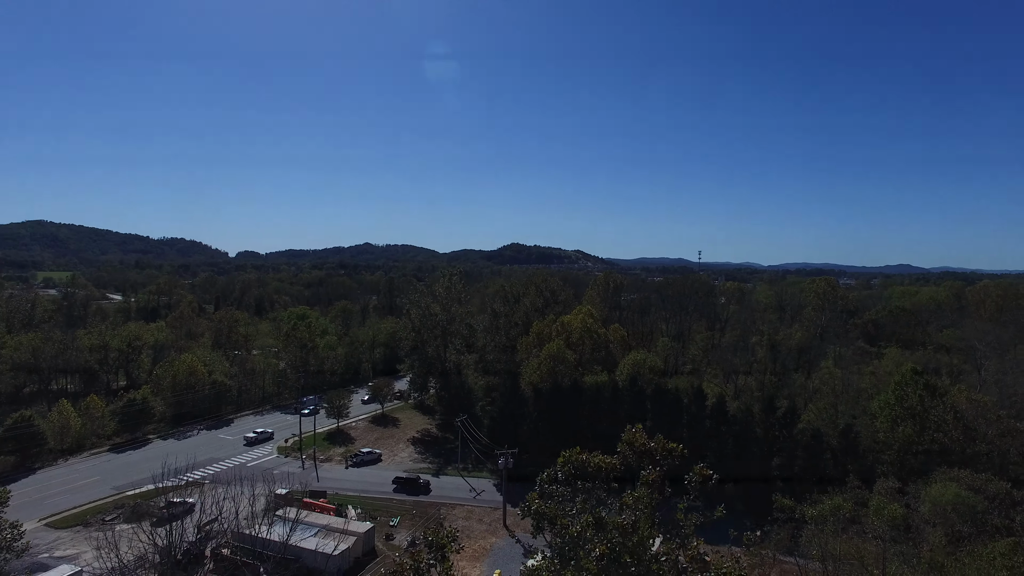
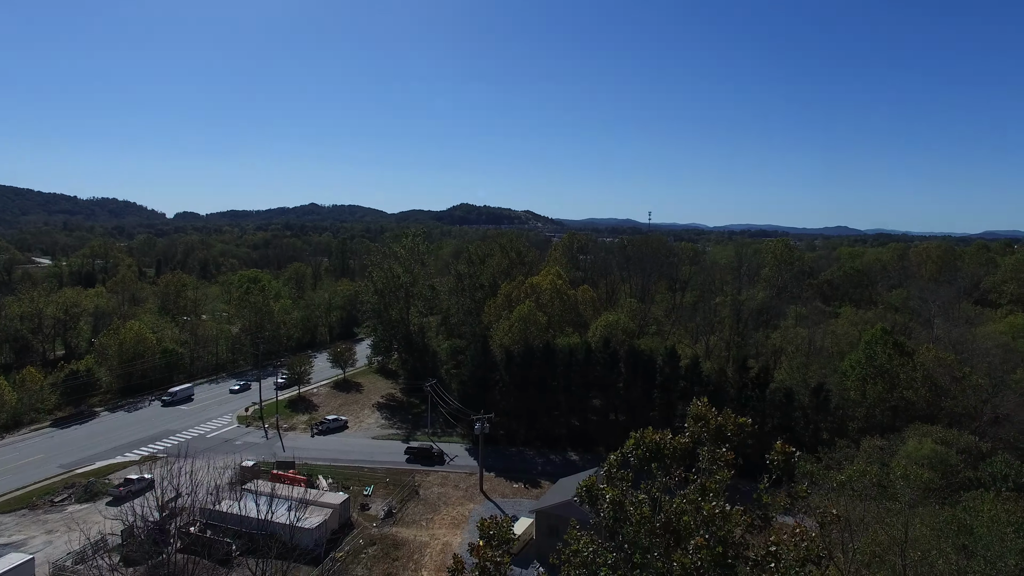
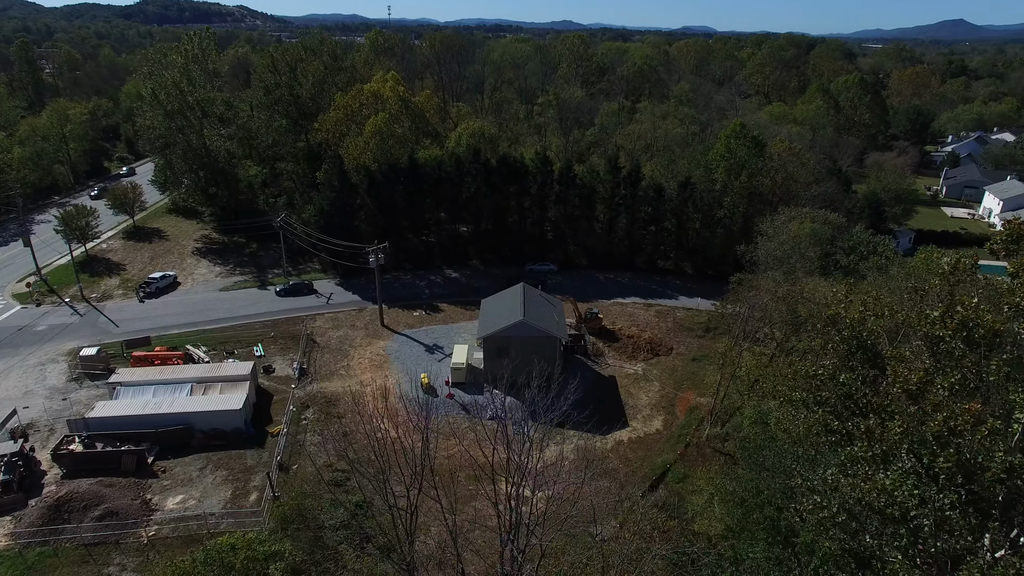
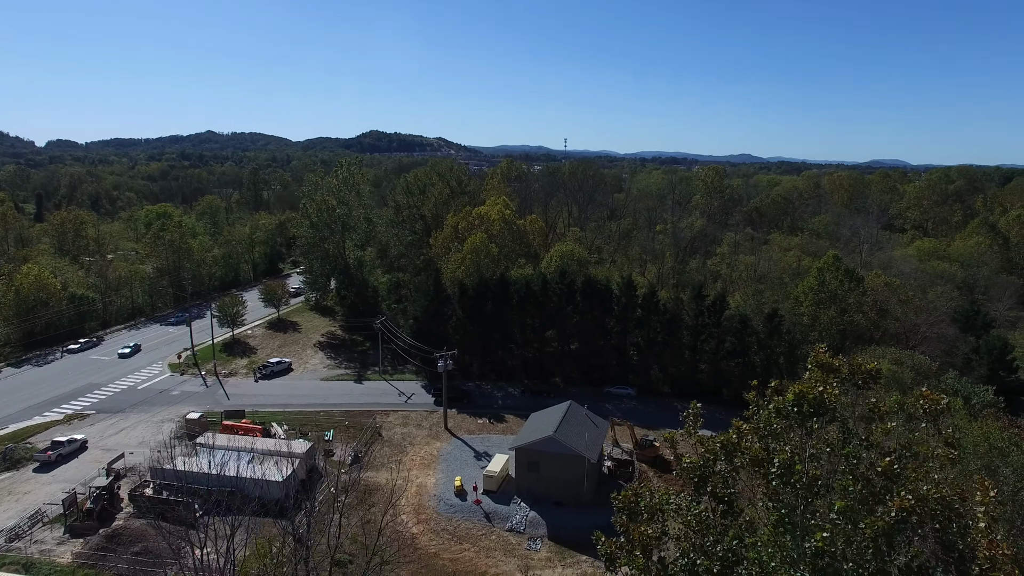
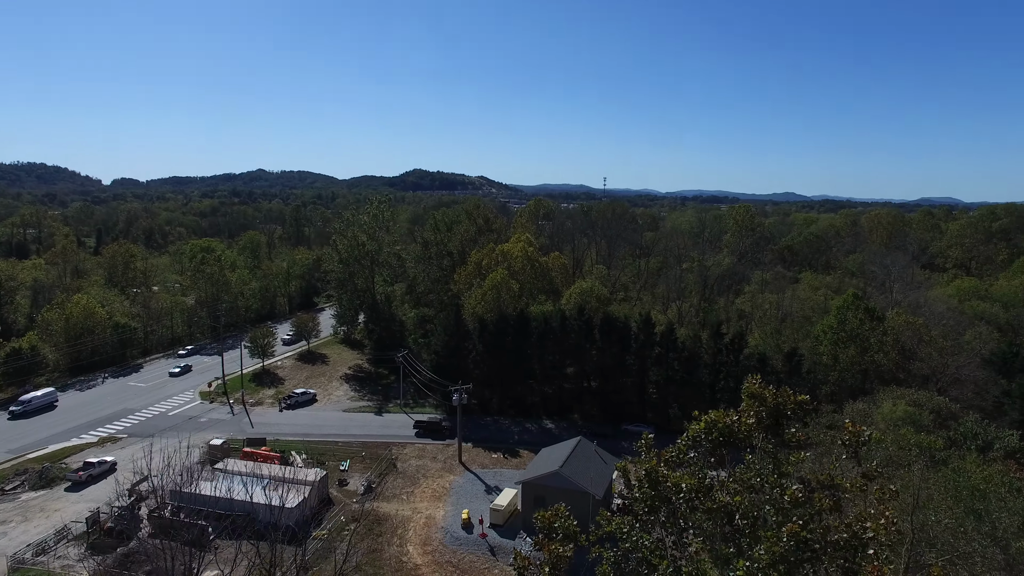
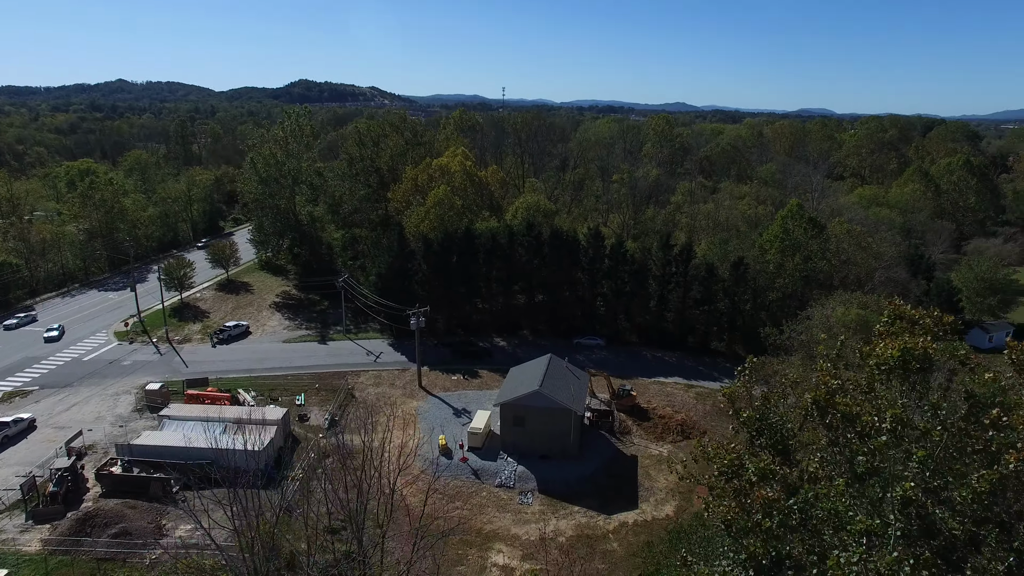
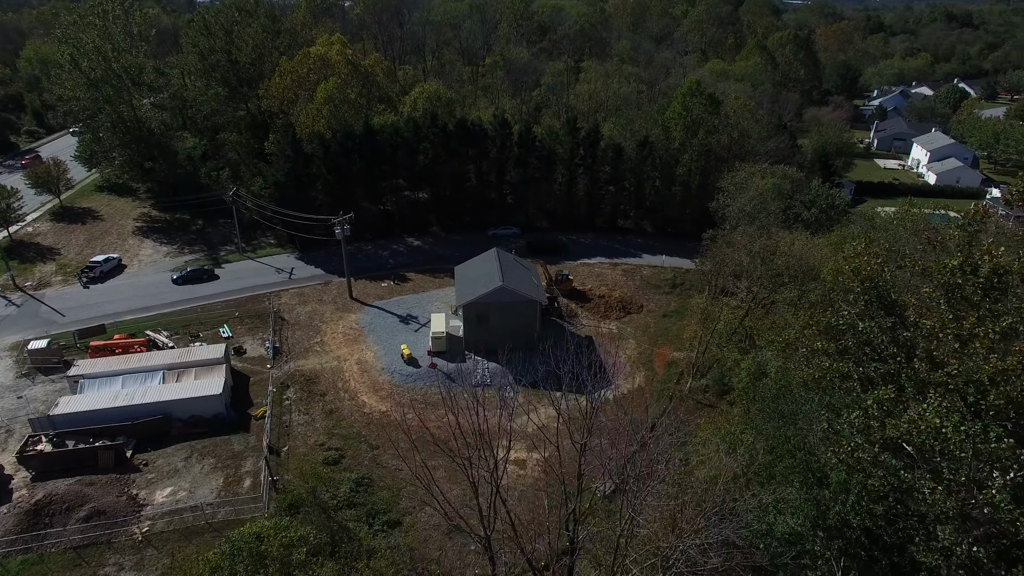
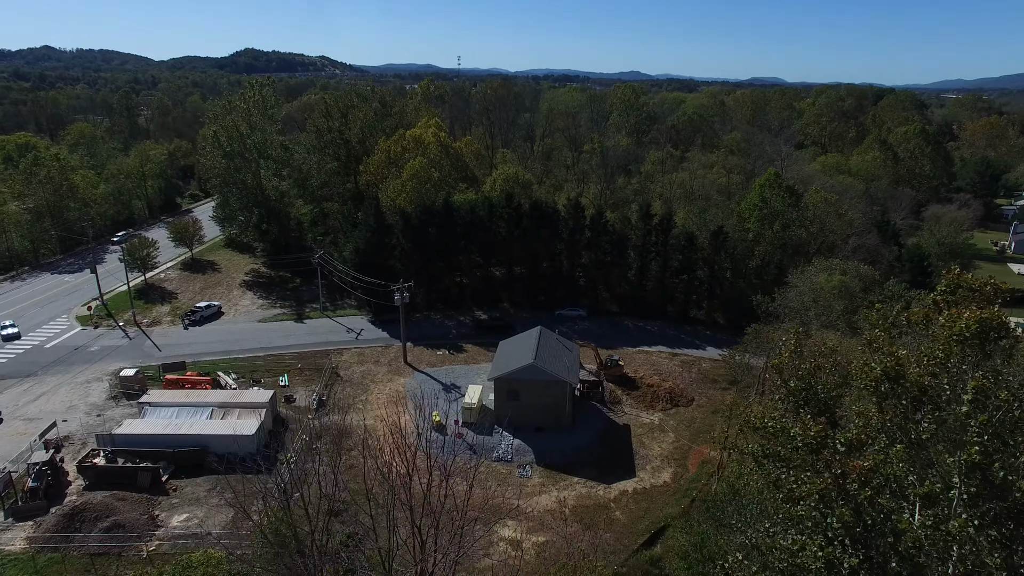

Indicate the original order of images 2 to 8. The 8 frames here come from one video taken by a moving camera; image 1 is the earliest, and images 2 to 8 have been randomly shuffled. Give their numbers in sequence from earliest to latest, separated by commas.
2, 5, 4, 6, 8, 3, 7
